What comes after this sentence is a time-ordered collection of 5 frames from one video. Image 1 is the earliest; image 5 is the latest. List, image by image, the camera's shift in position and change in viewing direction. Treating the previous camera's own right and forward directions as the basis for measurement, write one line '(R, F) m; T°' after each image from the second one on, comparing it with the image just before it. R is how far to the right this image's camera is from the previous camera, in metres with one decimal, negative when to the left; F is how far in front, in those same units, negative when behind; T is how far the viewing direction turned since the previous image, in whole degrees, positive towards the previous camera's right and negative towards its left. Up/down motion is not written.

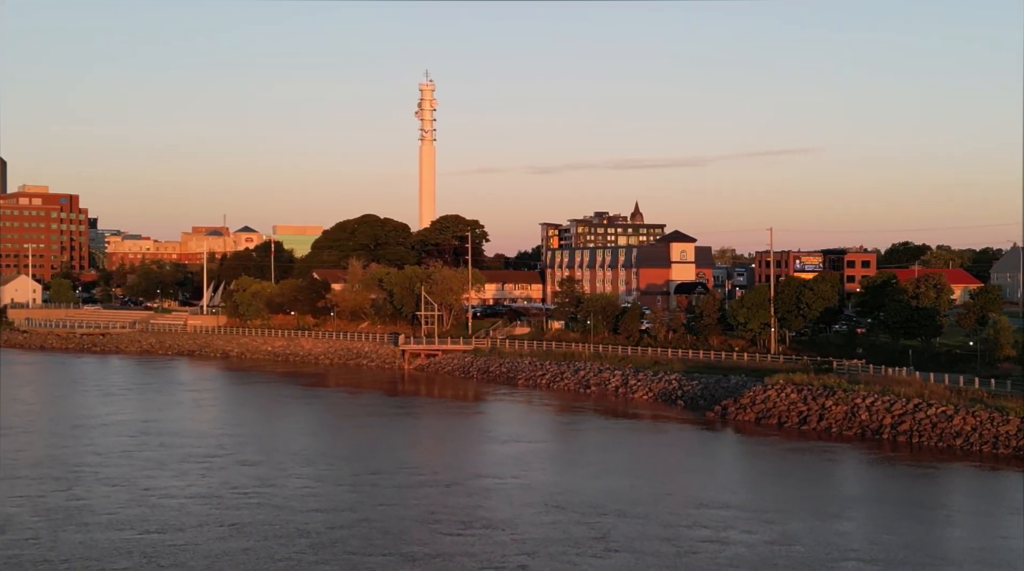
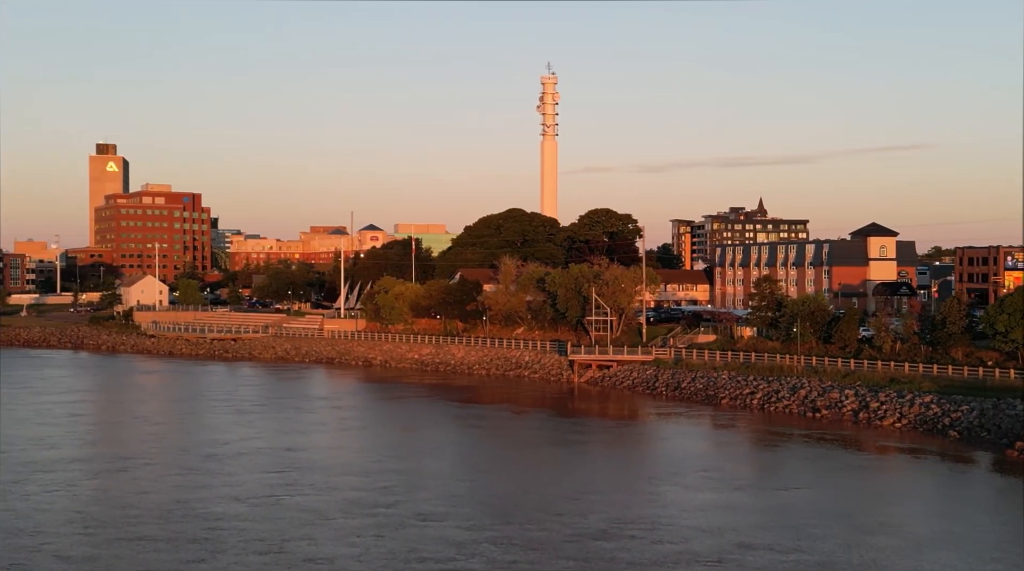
(-4.1, +9.2) m; -5°
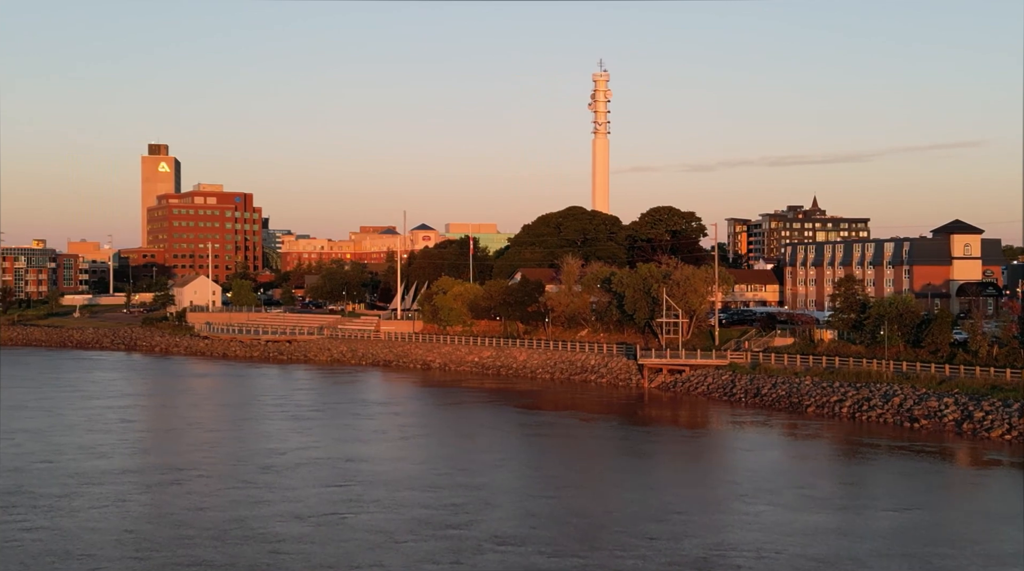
(-1.0, +2.8) m; -2°
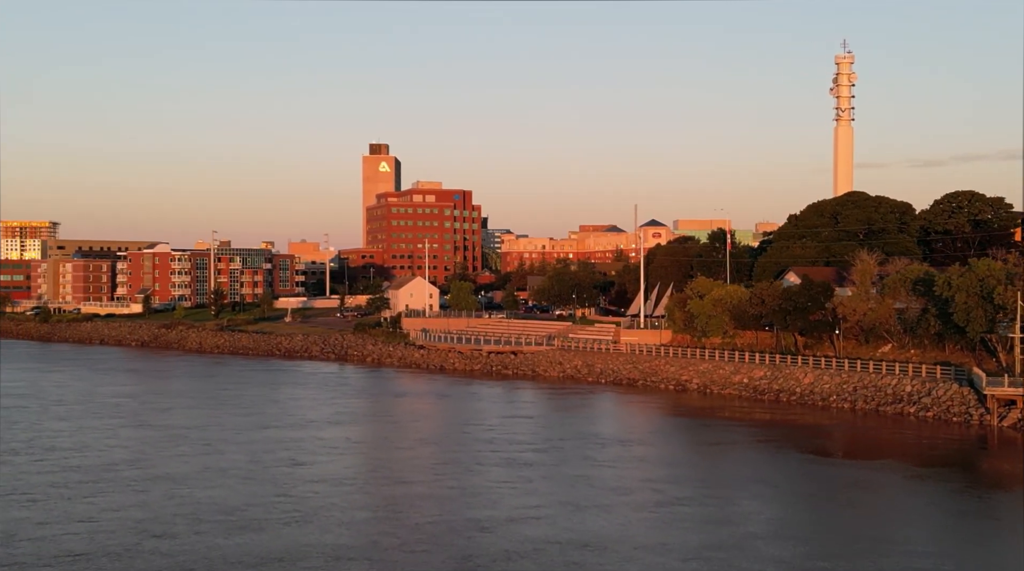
(-2.6, +13.4) m; -11°
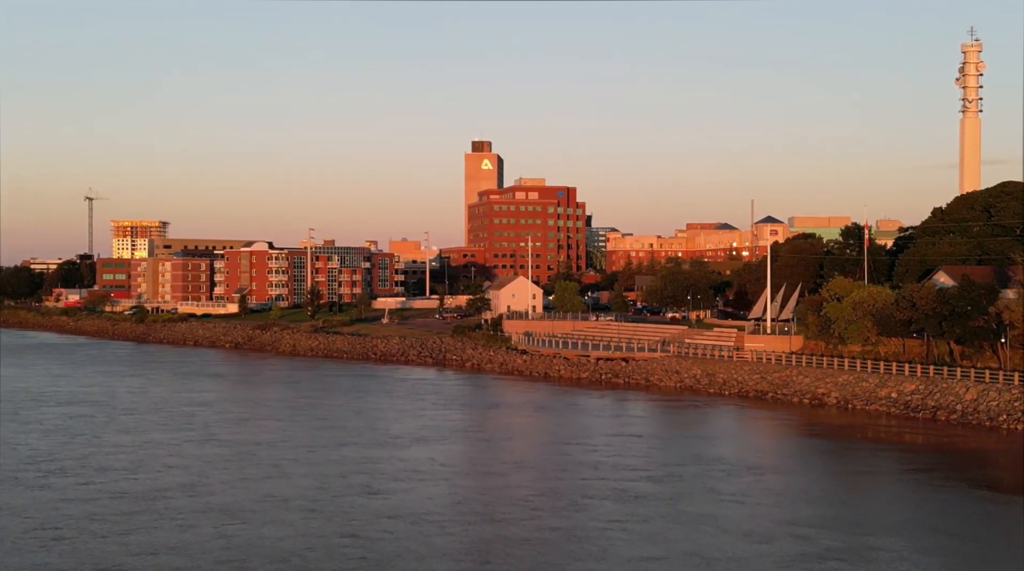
(-0.3, +5.8) m; -5°
